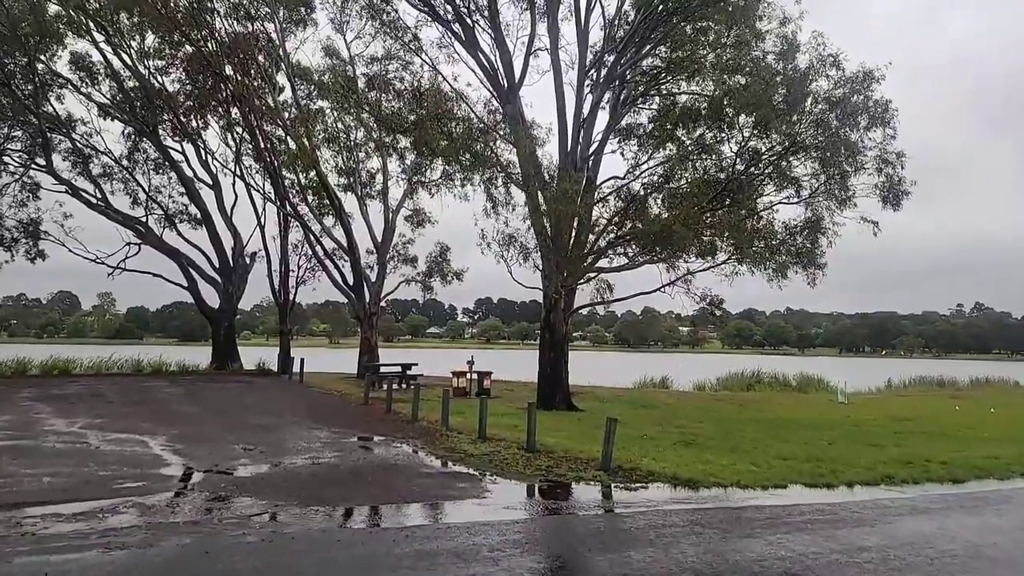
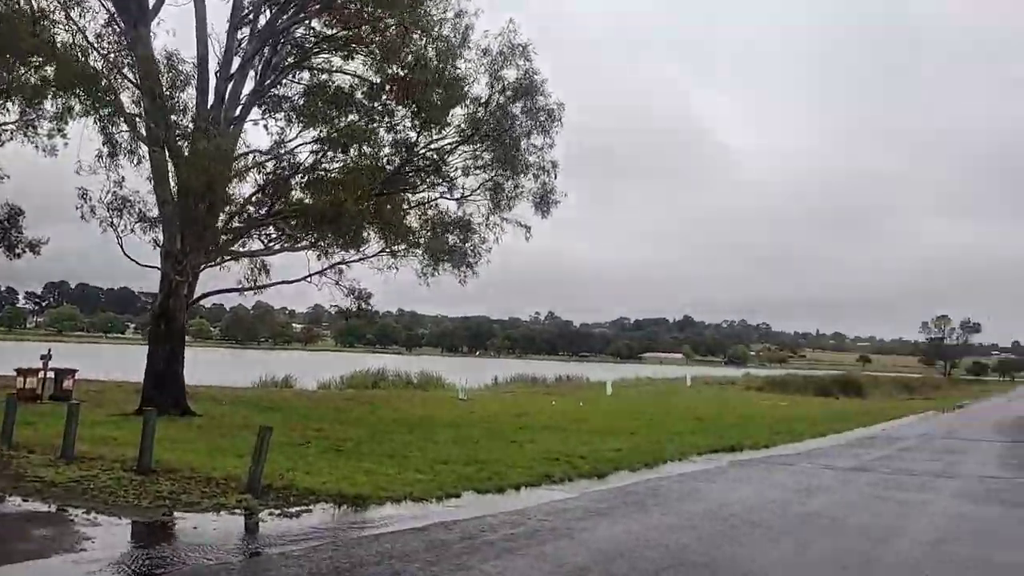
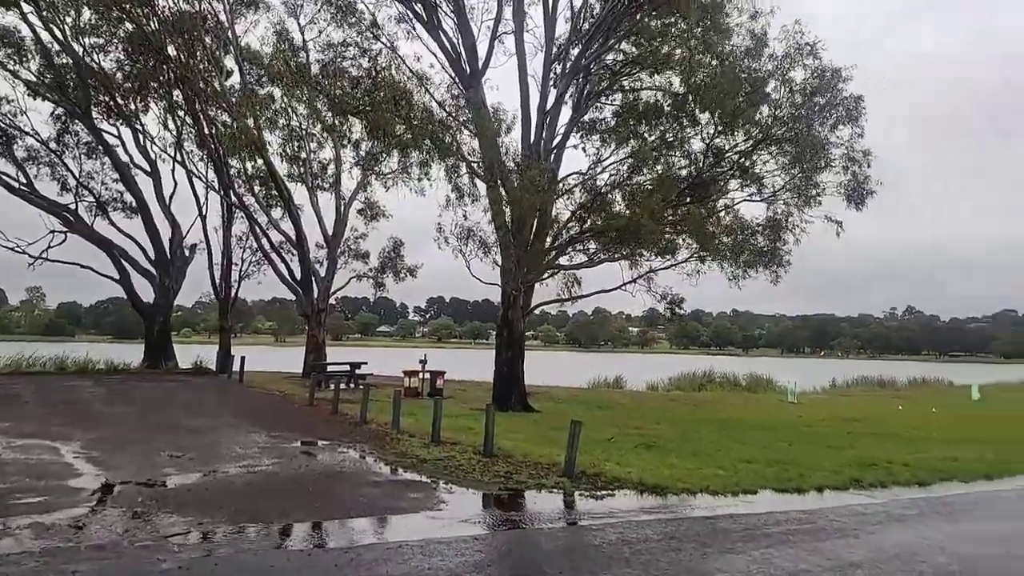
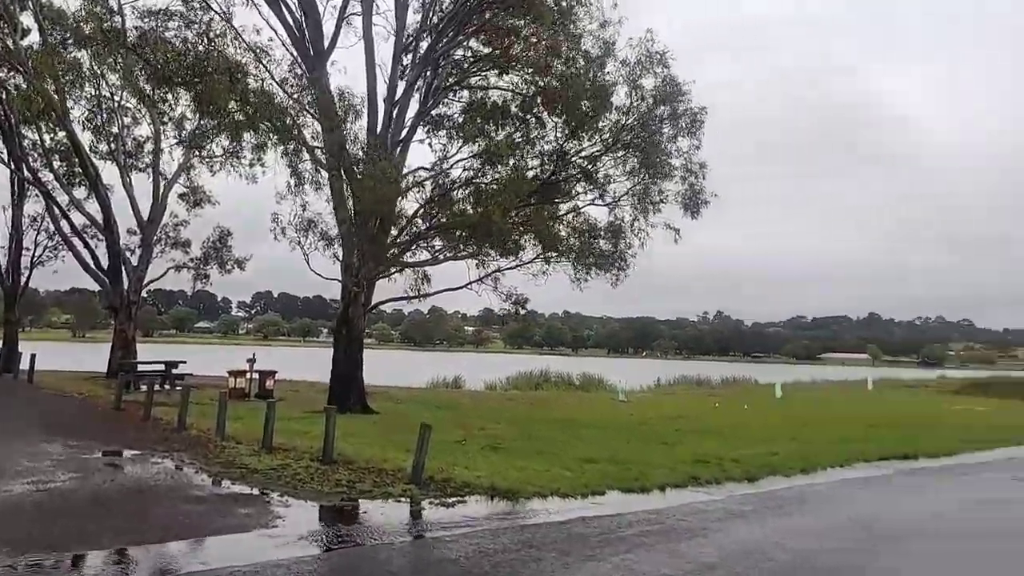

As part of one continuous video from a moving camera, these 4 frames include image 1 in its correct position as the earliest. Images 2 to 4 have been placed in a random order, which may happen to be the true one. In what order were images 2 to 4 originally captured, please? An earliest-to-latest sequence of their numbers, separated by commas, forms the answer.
3, 4, 2
